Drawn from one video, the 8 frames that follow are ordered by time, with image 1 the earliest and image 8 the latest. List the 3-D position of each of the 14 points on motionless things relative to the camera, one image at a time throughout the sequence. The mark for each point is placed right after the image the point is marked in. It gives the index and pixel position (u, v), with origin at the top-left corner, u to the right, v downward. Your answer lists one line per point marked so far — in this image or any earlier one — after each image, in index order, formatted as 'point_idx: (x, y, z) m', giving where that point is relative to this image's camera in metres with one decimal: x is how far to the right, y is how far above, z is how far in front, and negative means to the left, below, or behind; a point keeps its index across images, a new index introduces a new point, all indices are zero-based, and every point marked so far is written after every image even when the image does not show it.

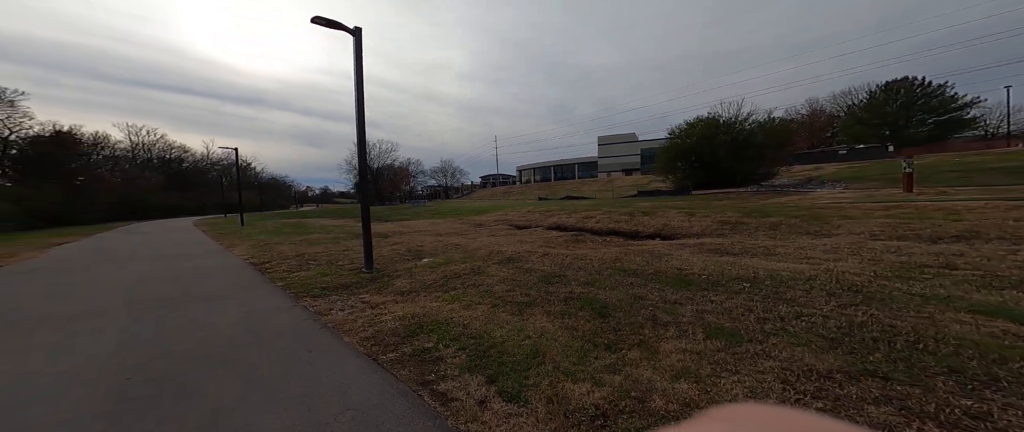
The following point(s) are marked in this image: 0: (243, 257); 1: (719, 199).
0: (-8.1, -1.3, +10.1) m
1: (+7.1, +0.6, +11.3) m
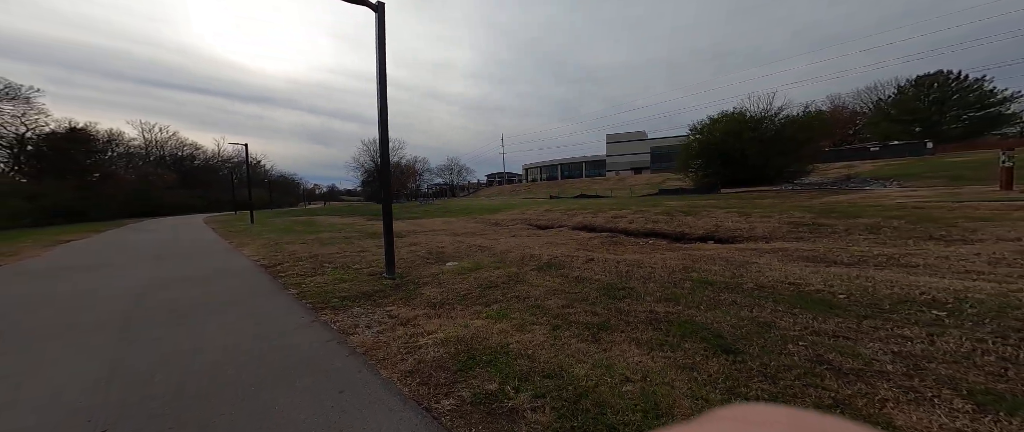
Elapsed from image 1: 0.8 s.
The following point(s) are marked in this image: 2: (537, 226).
0: (-7.4, -1.2, +9.6) m
1: (+7.8, +0.6, +10.5) m
2: (+0.9, -0.5, +12.5) m
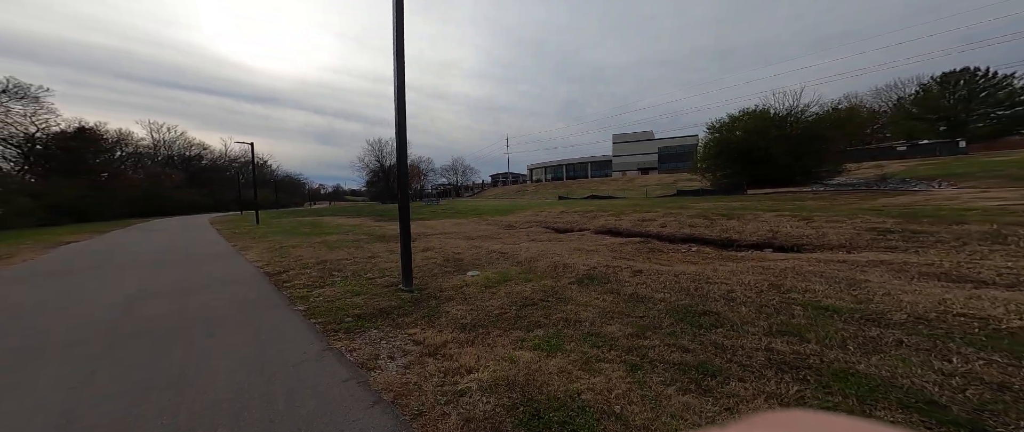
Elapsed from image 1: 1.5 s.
0: (-6.9, -1.3, +9.1) m
1: (+8.4, +0.5, +9.8) m
2: (+1.5, -0.5, +11.8) m
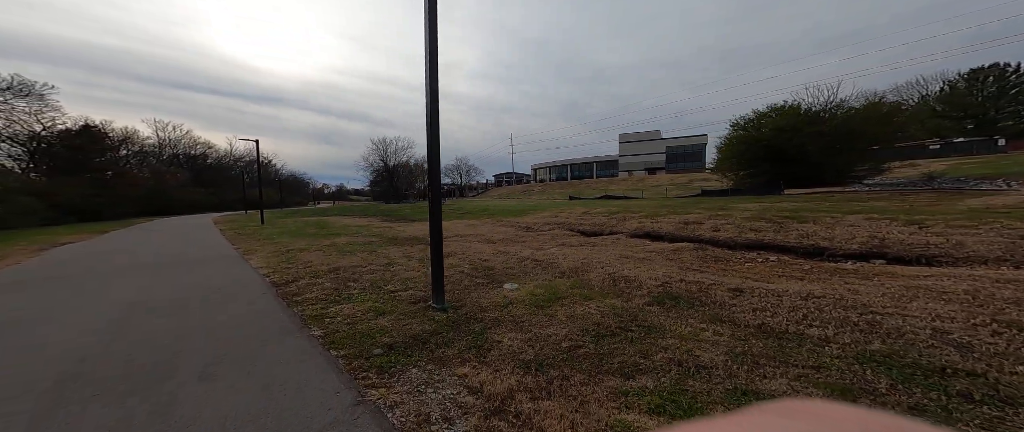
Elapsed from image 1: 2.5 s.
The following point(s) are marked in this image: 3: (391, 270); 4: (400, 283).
0: (-6.1, -1.3, +8.2) m
1: (+9.2, +0.4, +8.8) m
2: (+2.3, -0.6, +10.9) m
3: (-2.7, -1.2, +7.2) m
4: (-2.1, -1.2, +6.0) m
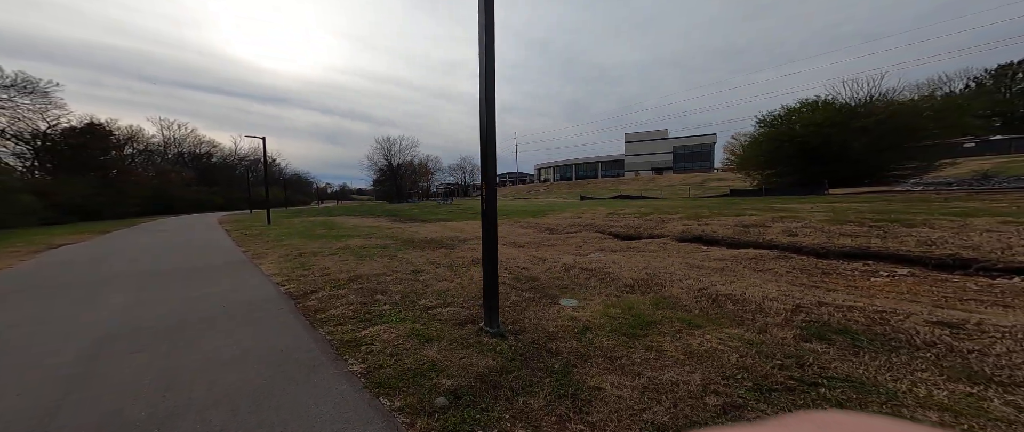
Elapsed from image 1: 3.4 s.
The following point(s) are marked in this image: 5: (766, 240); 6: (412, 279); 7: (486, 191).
0: (-5.2, -1.3, +7.4) m
1: (+10.0, +0.3, +7.8) m
2: (+3.2, -0.6, +10.0) m
3: (-1.8, -1.2, +6.4) m
4: (-1.2, -1.3, +5.2) m
5: (+4.7, -0.4, +6.2) m
6: (-2.0, -1.2, +6.6) m
7: (-0.3, +0.3, +3.9) m
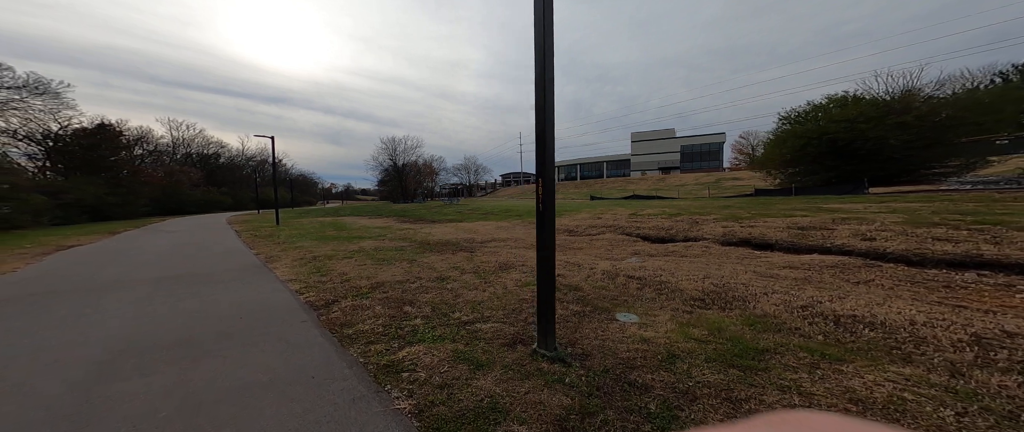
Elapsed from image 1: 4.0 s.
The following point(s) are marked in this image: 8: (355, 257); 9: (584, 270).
0: (-4.6, -1.4, +6.8) m
1: (+10.7, +0.3, +7.1) m
2: (+3.9, -0.7, +9.3) m
3: (-1.1, -1.3, +5.8) m
4: (-0.6, -1.3, +4.6) m
5: (+5.4, -0.5, +5.6) m
6: (-1.3, -1.2, +6.0) m
7: (+0.3, +0.3, +3.3) m
8: (-4.8, -1.1, +9.9) m
9: (+1.4, -1.0, +6.5) m
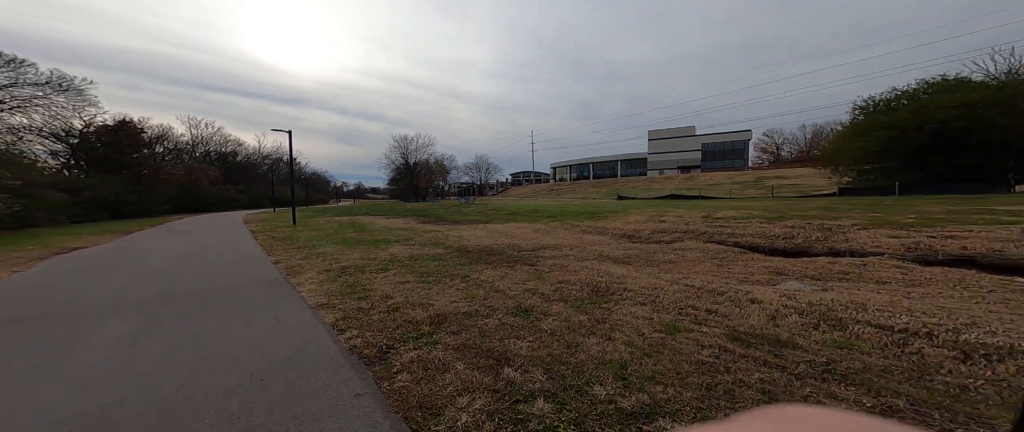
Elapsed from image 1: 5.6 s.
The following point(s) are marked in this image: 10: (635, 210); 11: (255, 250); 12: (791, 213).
0: (-2.8, -1.4, +4.9) m
1: (+12.5, +0.2, +4.7) m
2: (+5.7, -0.8, +7.2) m
3: (+0.6, -1.4, +3.8) m
4: (+1.1, -1.4, +2.5) m
5: (+7.1, -0.6, +3.3) m
6: (+0.4, -1.3, +4.0) m
7: (+2.0, +0.2, +1.2) m
8: (-2.9, -1.2, +8.0) m
9: (+3.1, -1.1, +4.4) m
10: (+7.3, +0.5, +19.7) m
11: (-9.5, -1.2, +12.1) m
12: (+9.2, +0.2, +10.9) m
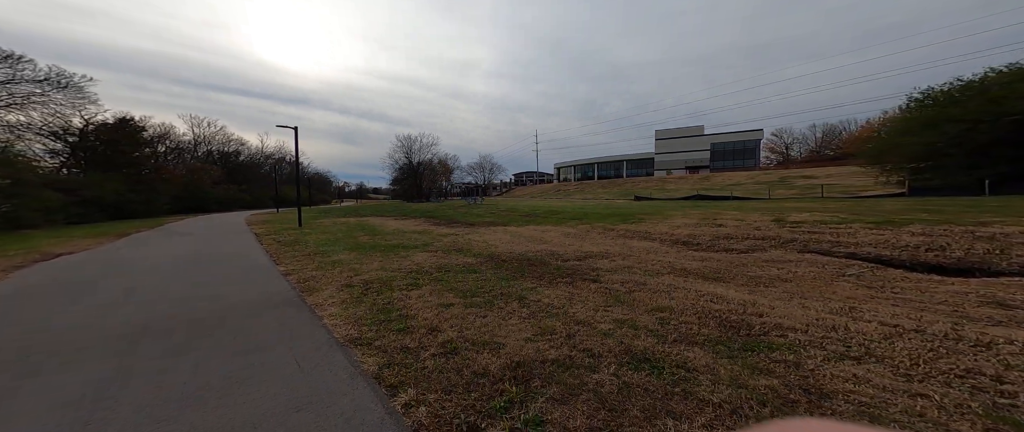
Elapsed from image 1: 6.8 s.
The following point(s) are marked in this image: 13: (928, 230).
0: (-1.5, -1.5, +3.2) m
1: (+13.8, +0.1, +3.0) m
2: (+7.0, -0.9, +5.5) m
3: (+1.9, -1.4, +2.1) m
4: (+2.4, -1.5, +0.8) m
5: (+8.4, -0.7, +1.6) m
6: (+1.7, -1.4, +2.3) m
7: (+3.3, +0.1, -0.5) m
8: (-1.6, -1.3, +6.3) m
9: (+4.5, -1.2, +2.7) m
10: (+8.7, +0.4, +18.0) m
11: (-8.2, -1.3, +10.4) m
12: (+10.6, 0.0, +9.2) m
13: (+9.2, -0.3, +6.8) m
